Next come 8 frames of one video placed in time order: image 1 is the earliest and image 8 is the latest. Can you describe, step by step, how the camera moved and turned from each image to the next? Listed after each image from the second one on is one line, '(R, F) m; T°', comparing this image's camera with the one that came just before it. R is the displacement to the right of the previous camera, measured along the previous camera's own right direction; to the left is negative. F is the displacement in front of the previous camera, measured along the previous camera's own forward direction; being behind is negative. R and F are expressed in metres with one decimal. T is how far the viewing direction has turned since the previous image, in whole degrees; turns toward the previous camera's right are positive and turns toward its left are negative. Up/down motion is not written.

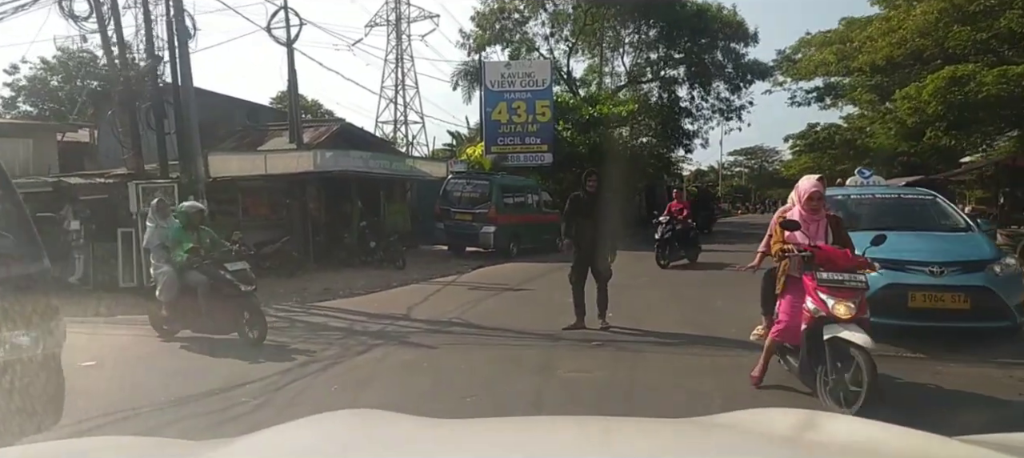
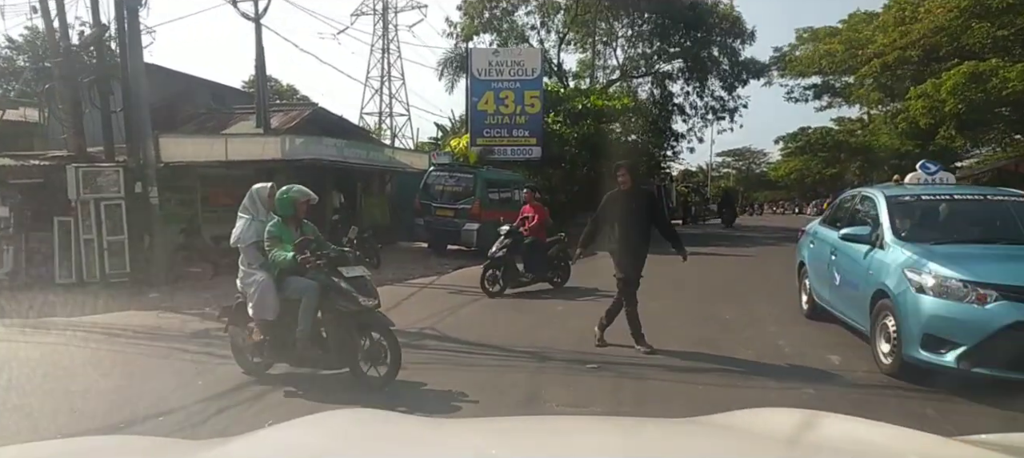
(0.0, +1.2) m; +1°
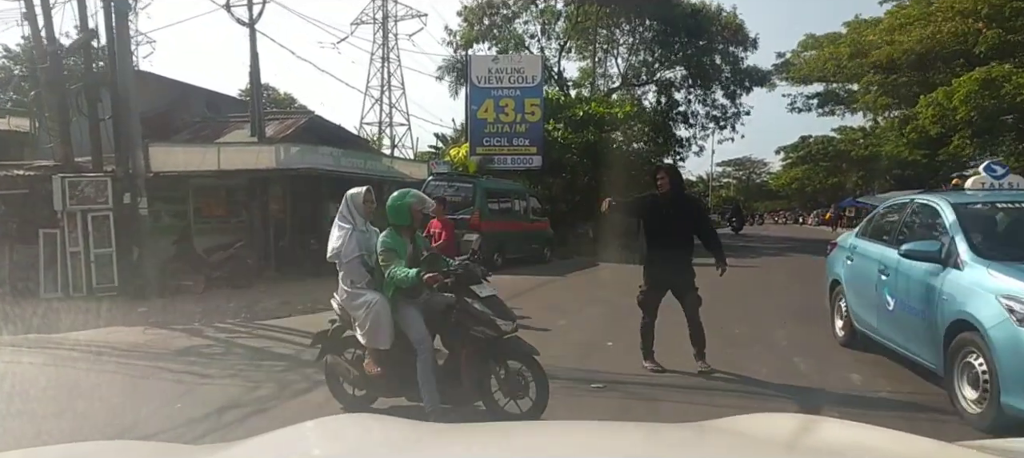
(0.0, +0.4) m; 0°
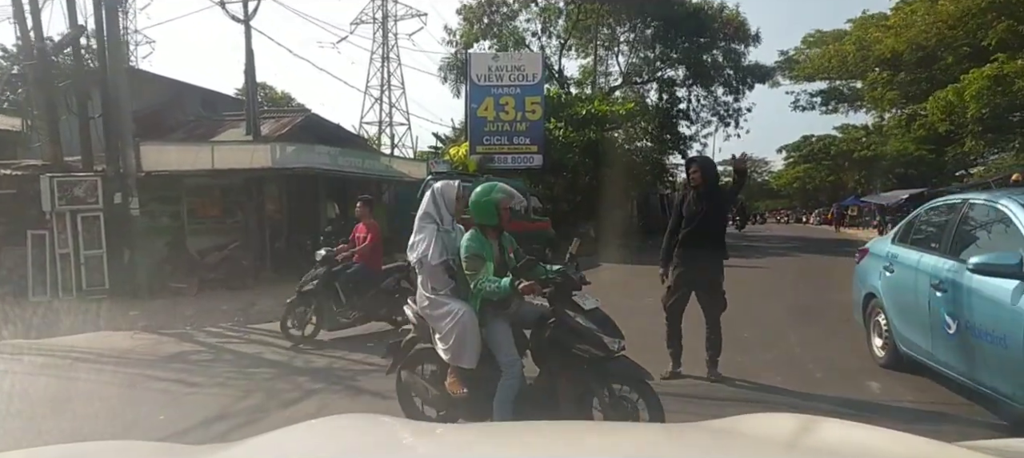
(0.0, +0.3) m; 0°
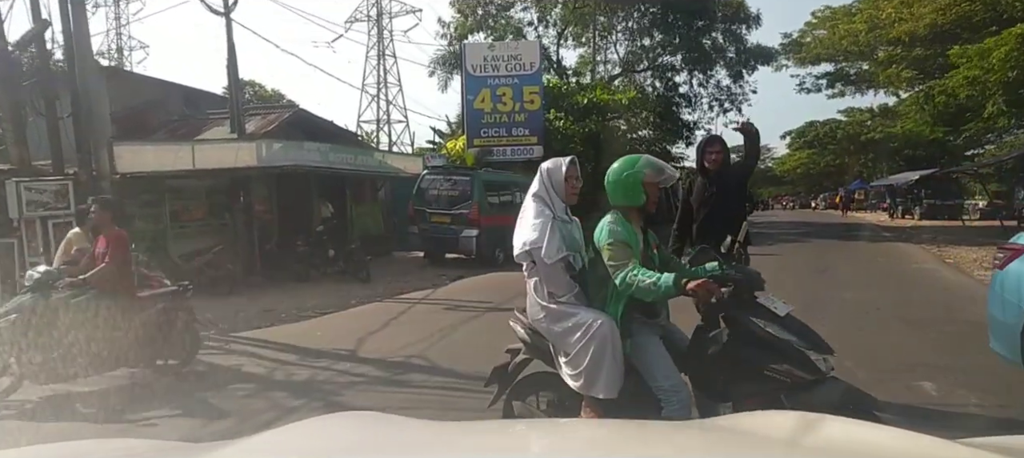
(0.0, +0.7) m; 0°
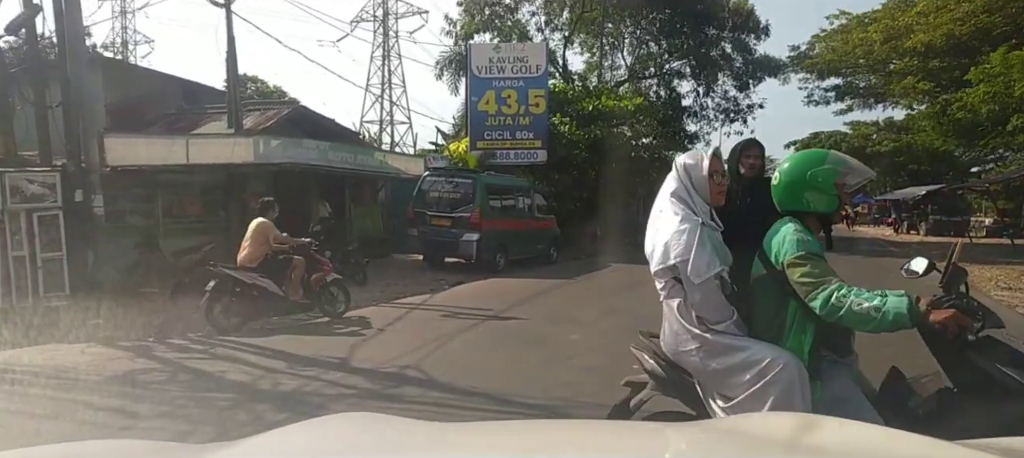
(0.0, +0.4) m; 0°
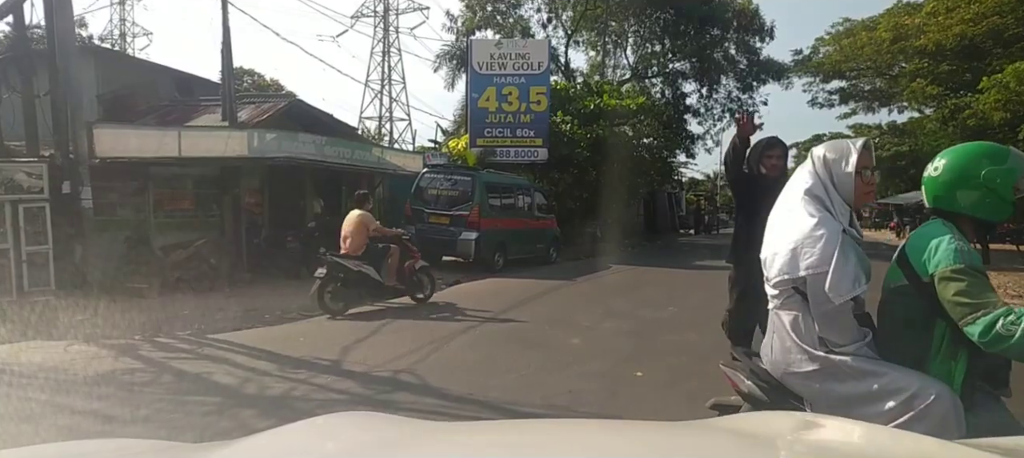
(0.0, +0.3) m; 0°
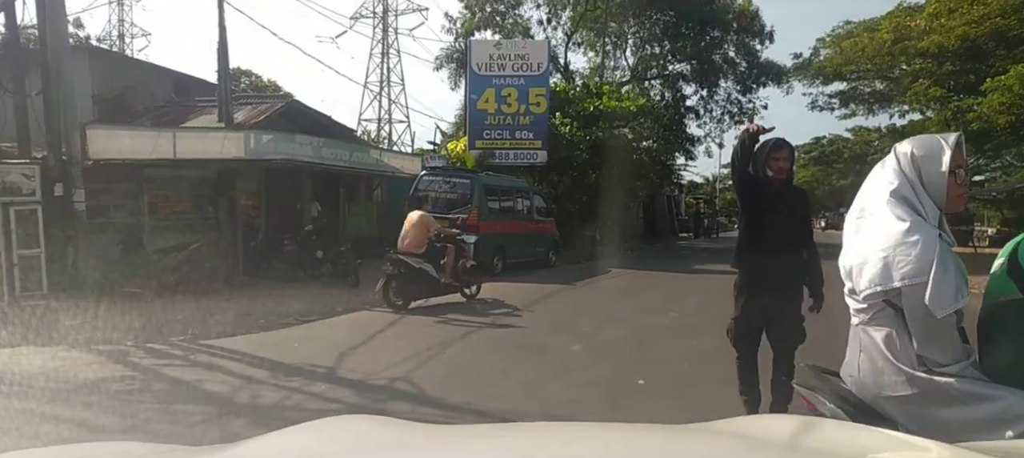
(0.0, +0.1) m; 0°
